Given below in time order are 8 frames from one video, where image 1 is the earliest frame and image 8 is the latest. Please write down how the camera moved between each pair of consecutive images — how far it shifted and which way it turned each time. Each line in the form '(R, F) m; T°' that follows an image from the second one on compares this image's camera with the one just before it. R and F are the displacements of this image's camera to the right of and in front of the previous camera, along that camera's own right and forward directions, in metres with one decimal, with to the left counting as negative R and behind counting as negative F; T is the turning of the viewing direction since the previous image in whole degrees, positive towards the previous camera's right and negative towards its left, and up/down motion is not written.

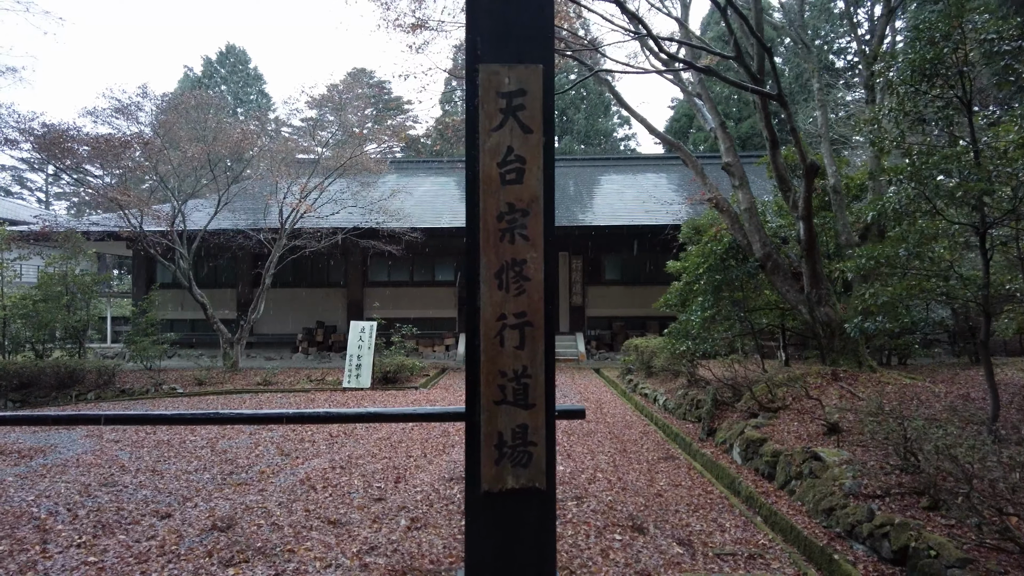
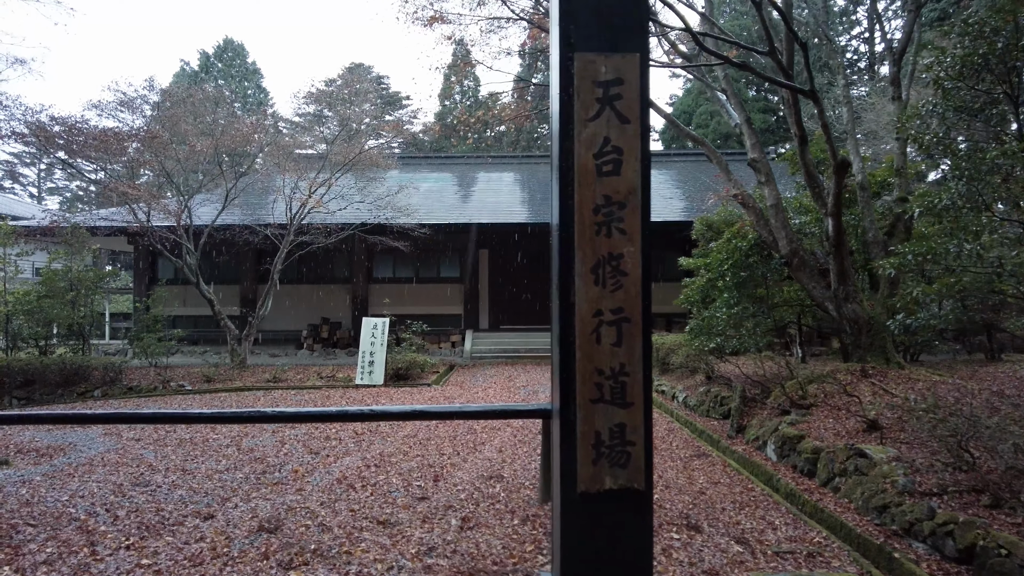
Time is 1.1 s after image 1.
(-0.3, +0.1) m; +1°
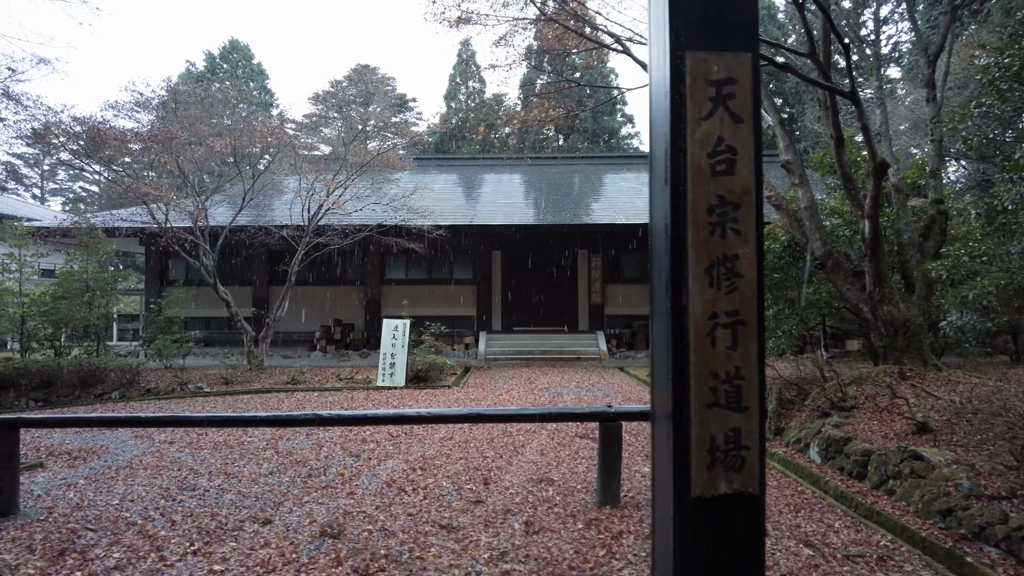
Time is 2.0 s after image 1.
(-0.4, 0.0) m; 0°
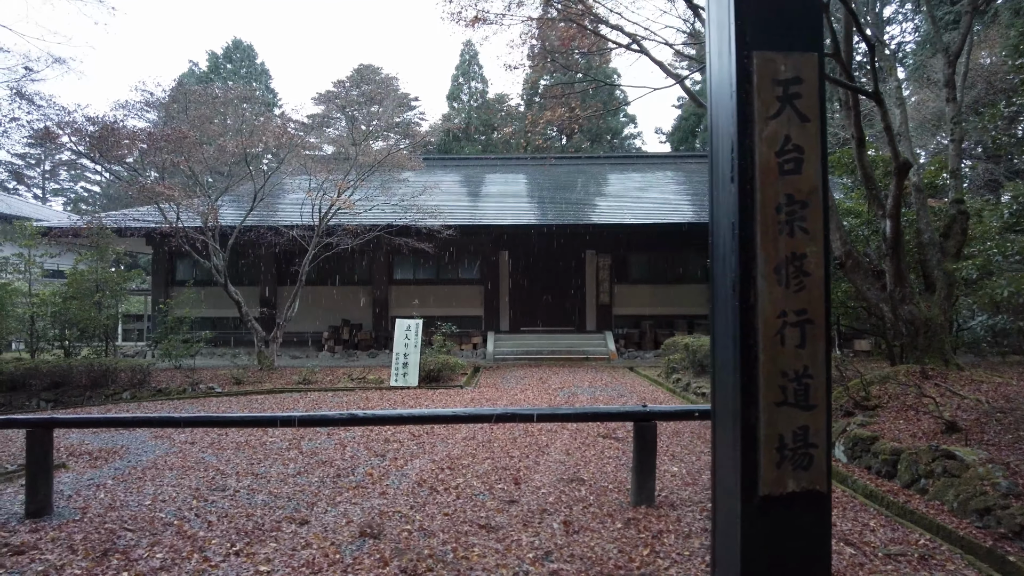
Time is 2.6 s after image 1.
(-0.2, 0.0) m; 0°
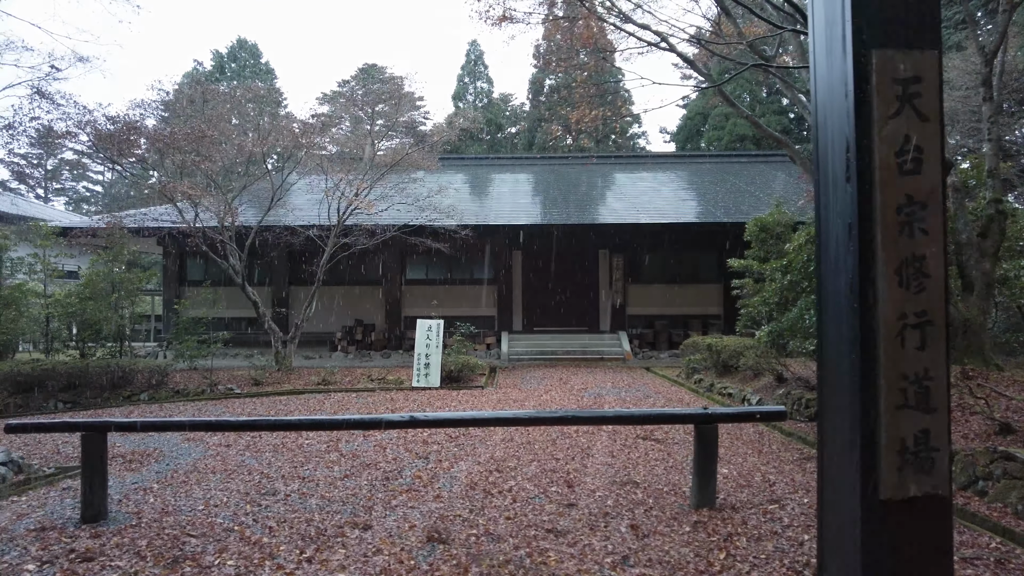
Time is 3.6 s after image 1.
(-0.4, 0.0) m; 0°
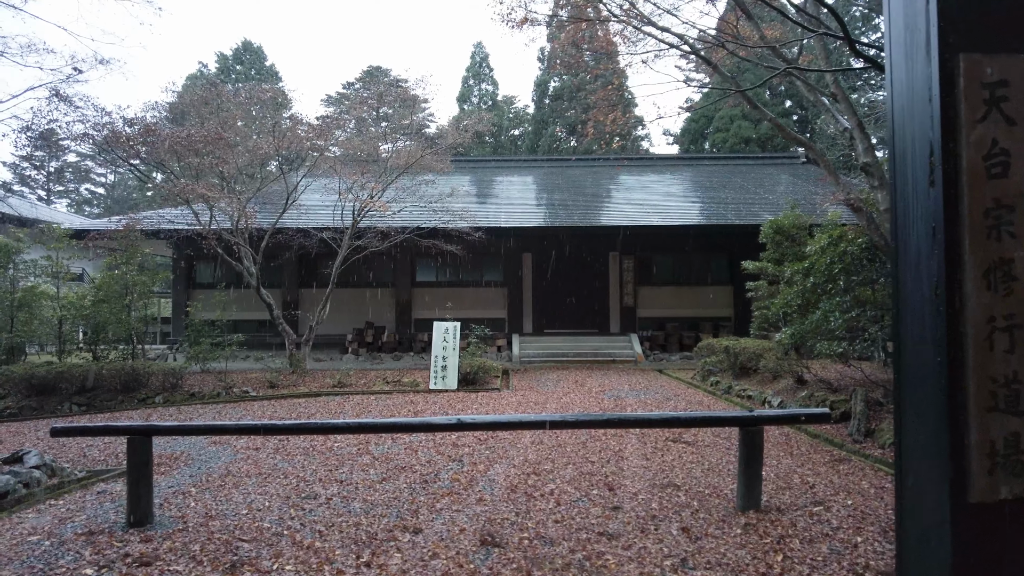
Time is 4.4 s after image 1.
(-0.3, 0.0) m; 0°
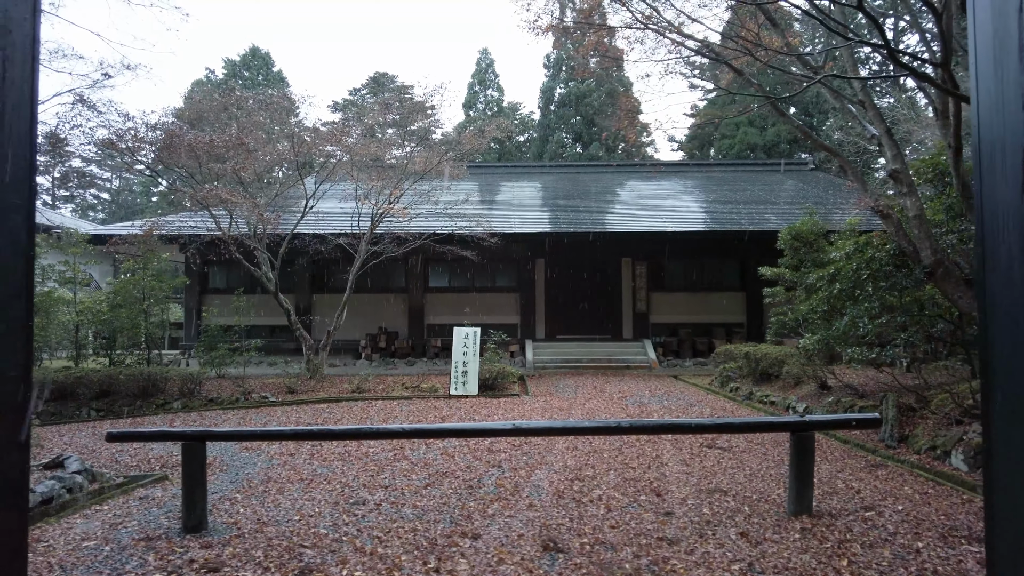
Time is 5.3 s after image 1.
(-0.3, 0.0) m; 0°
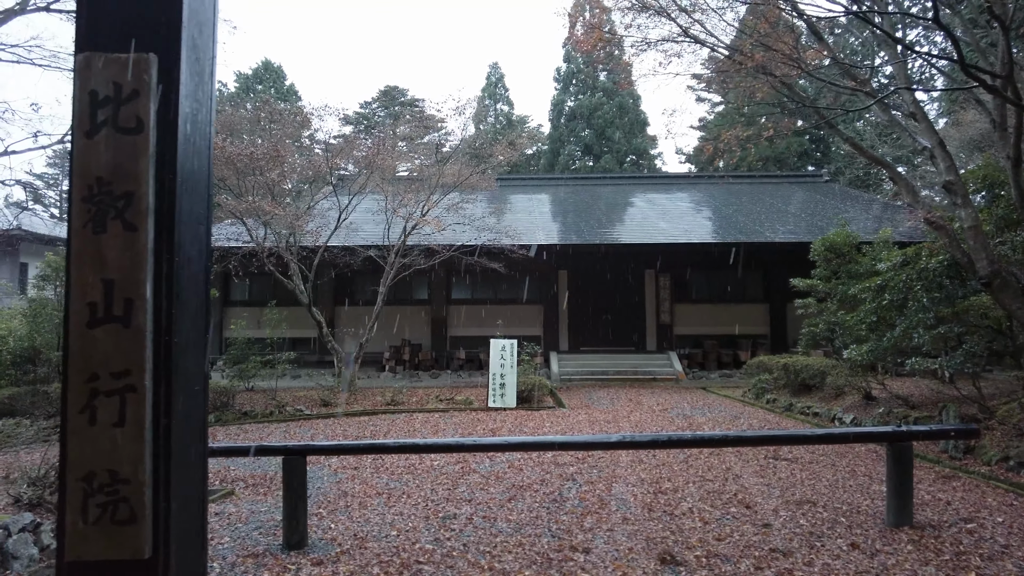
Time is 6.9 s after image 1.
(-0.6, 0.0) m; 0°
